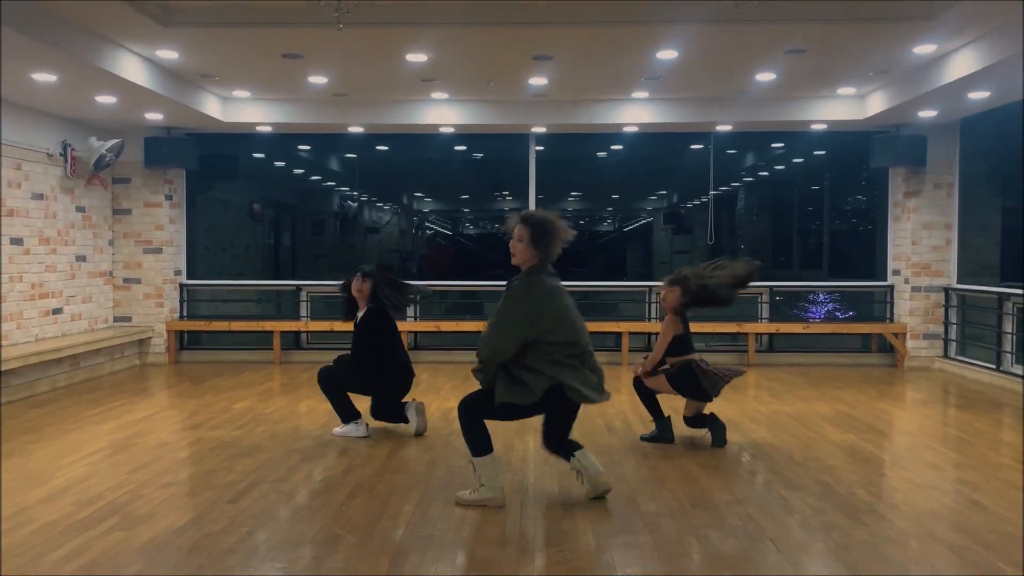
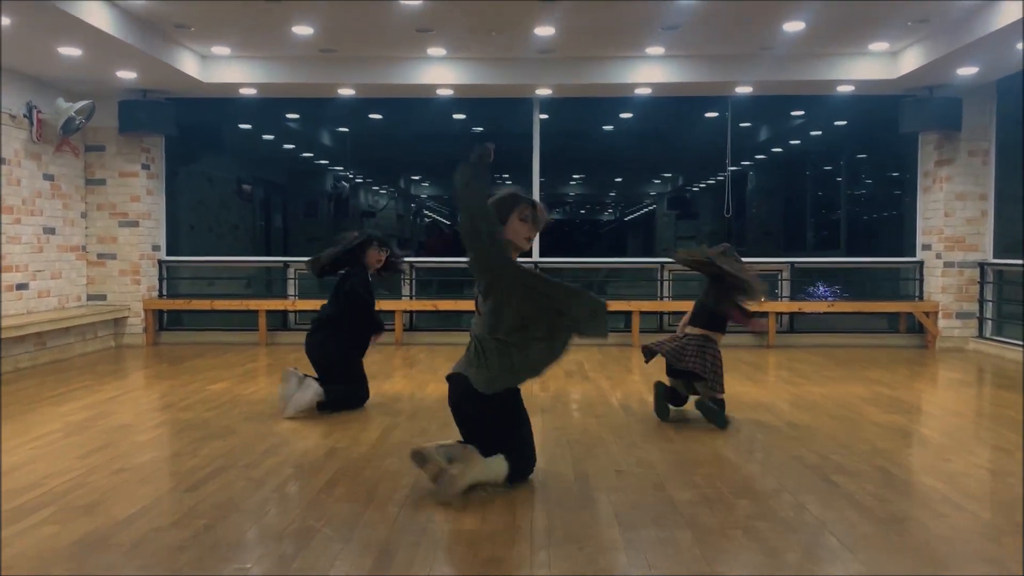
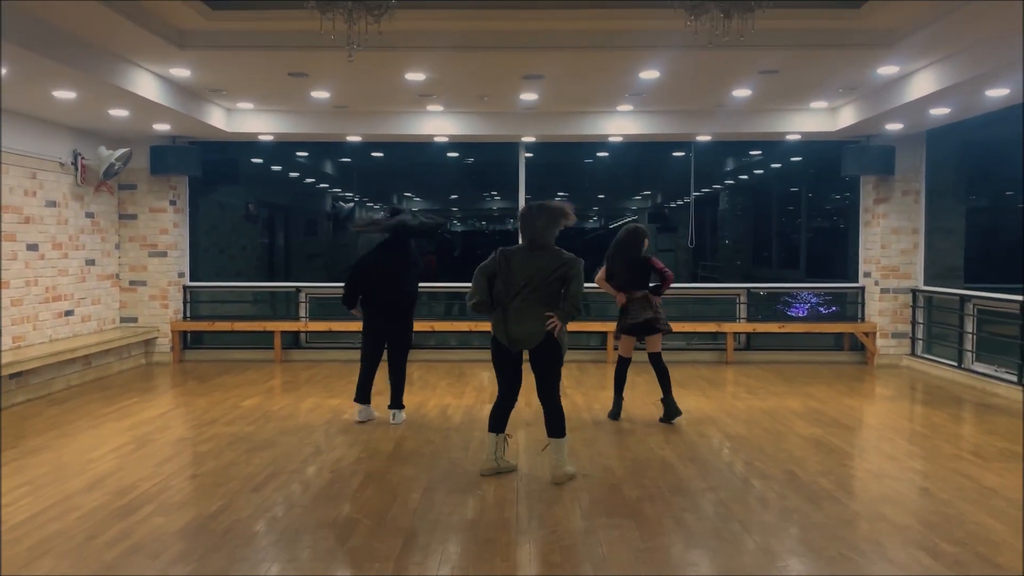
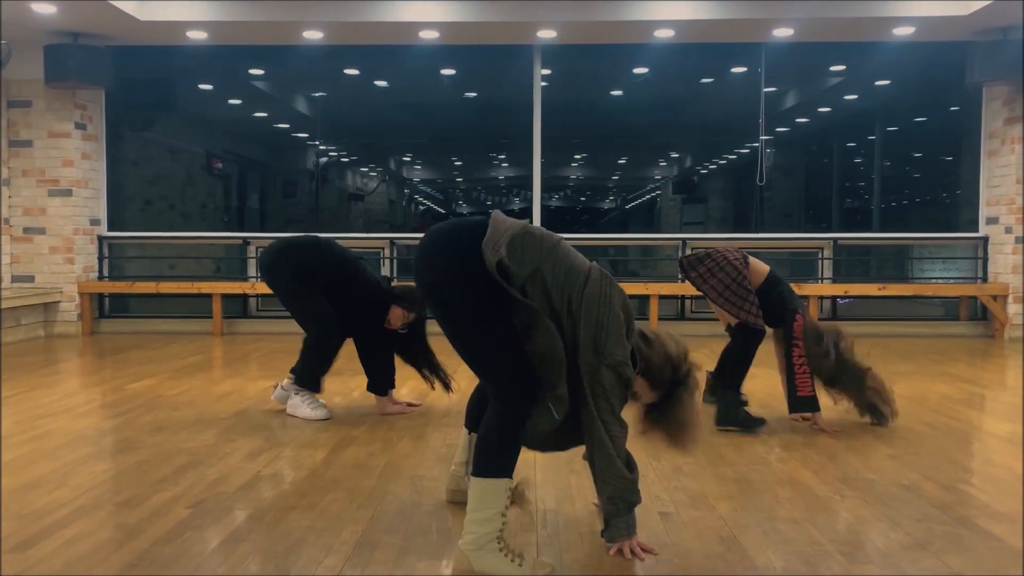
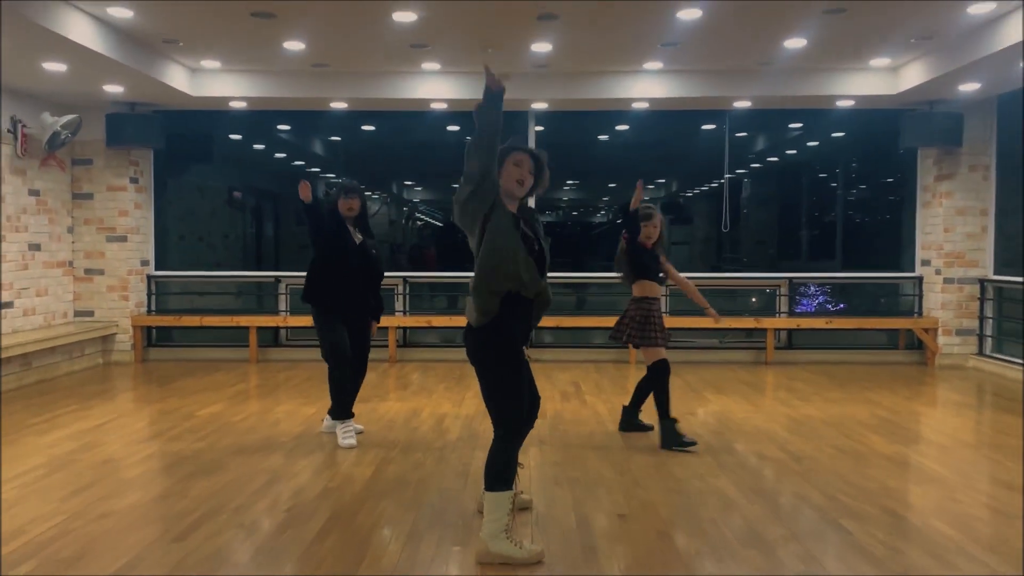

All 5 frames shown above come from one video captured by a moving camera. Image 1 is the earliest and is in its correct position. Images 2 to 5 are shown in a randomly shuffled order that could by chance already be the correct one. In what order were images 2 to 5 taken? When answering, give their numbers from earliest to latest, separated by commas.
2, 4, 5, 3
